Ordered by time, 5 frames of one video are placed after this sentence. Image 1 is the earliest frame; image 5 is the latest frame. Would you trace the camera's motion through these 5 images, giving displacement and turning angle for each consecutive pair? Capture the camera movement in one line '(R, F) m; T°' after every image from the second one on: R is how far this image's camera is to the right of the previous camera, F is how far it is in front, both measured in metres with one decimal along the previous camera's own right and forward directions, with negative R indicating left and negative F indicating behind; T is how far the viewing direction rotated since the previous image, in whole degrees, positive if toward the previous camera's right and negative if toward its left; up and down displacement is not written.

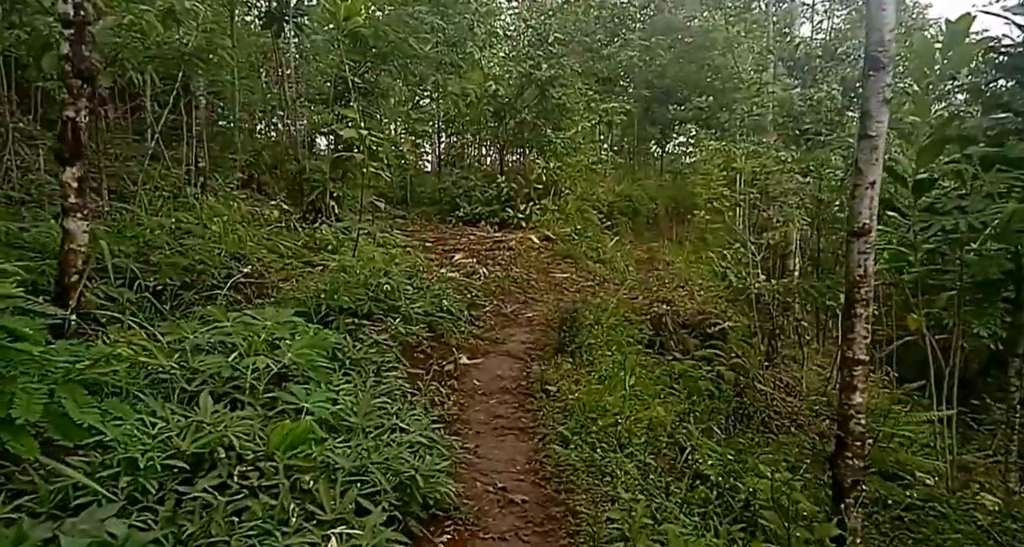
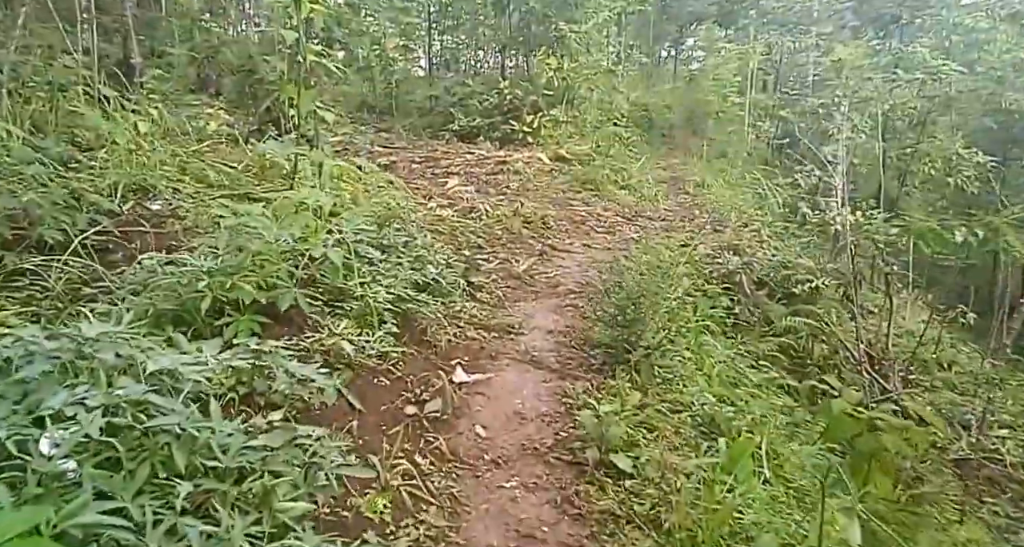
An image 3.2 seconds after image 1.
(-0.1, +1.6) m; 0°
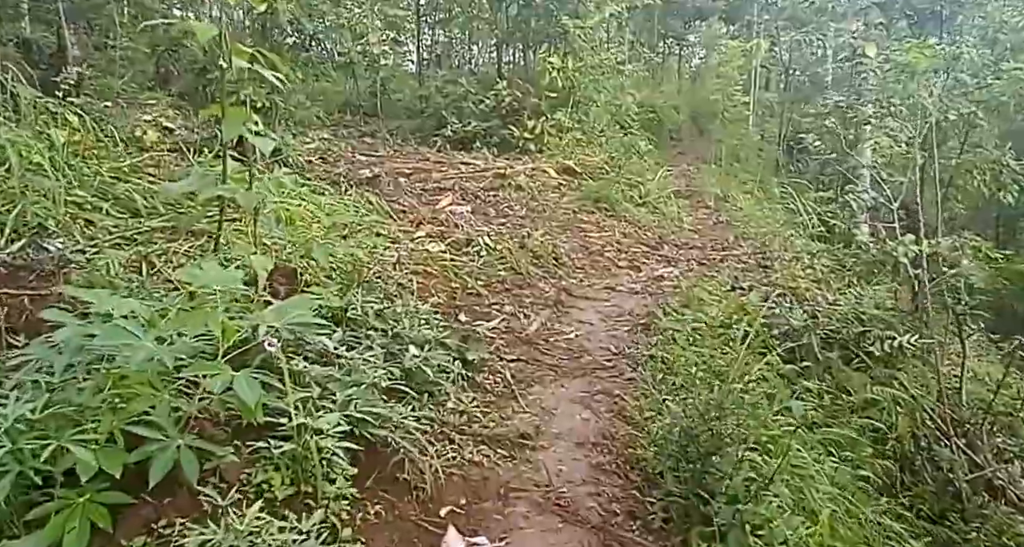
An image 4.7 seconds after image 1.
(-0.1, +0.8) m; +1°
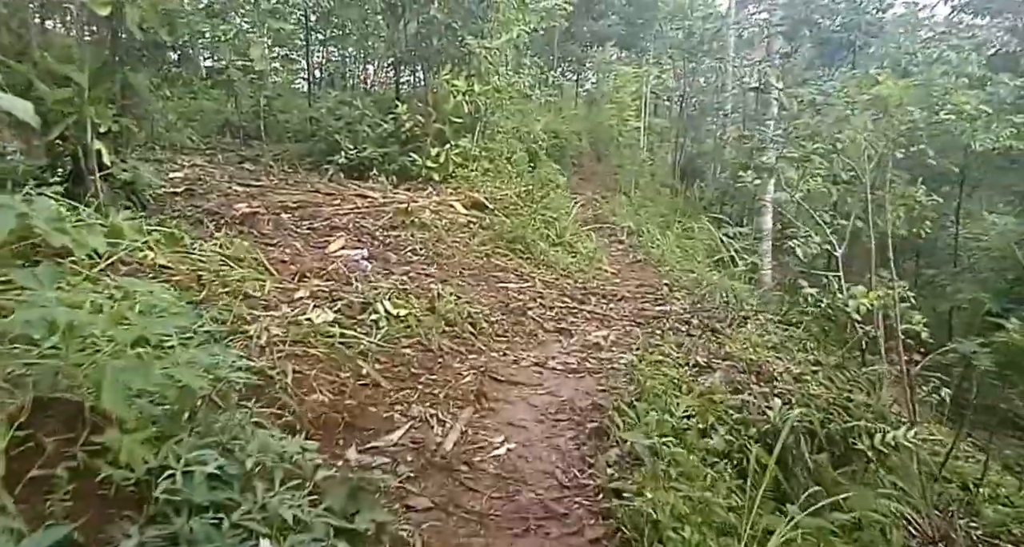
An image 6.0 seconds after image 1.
(0.0, +0.8) m; +8°
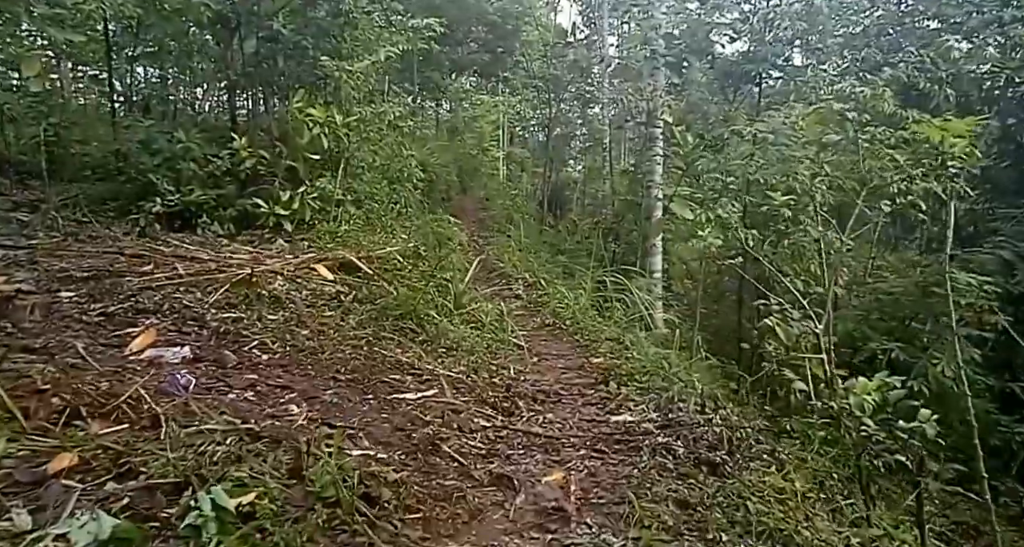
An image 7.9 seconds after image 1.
(-0.2, +1.2) m; +12°
